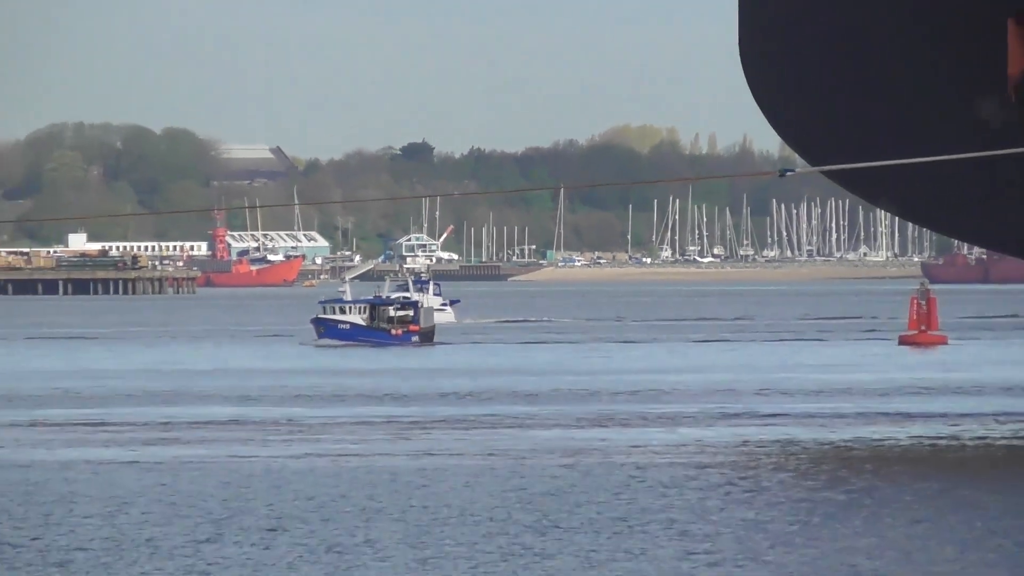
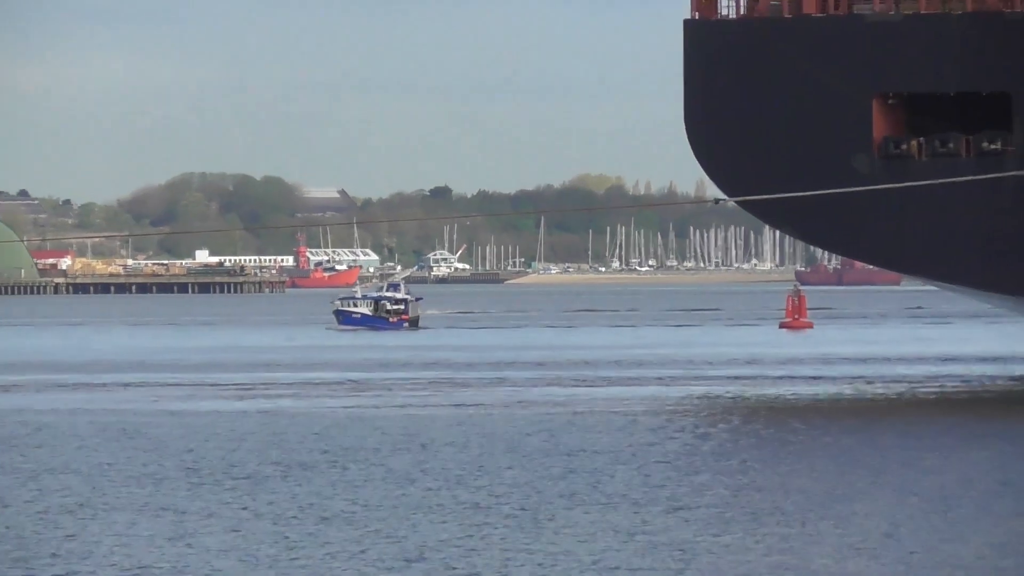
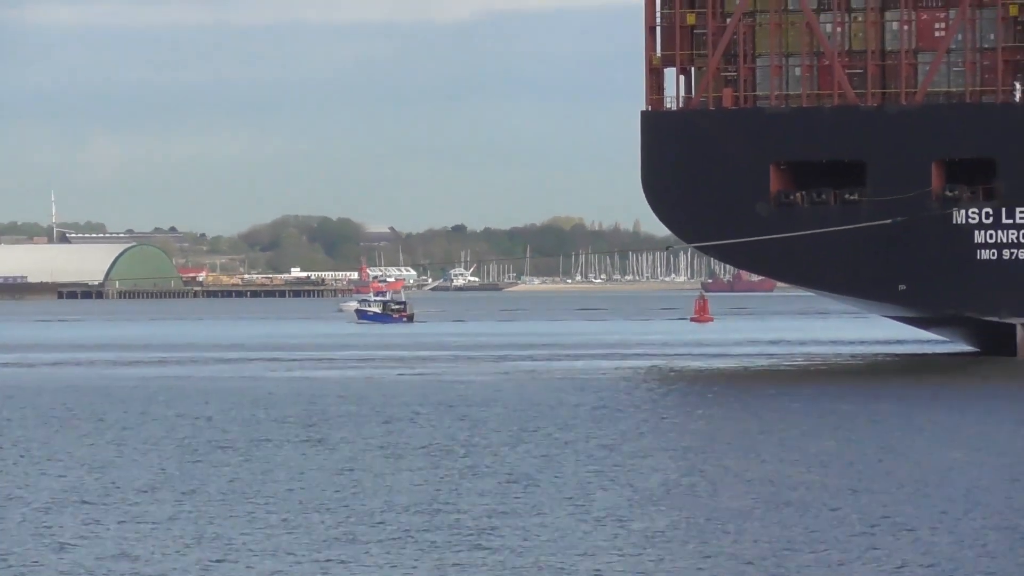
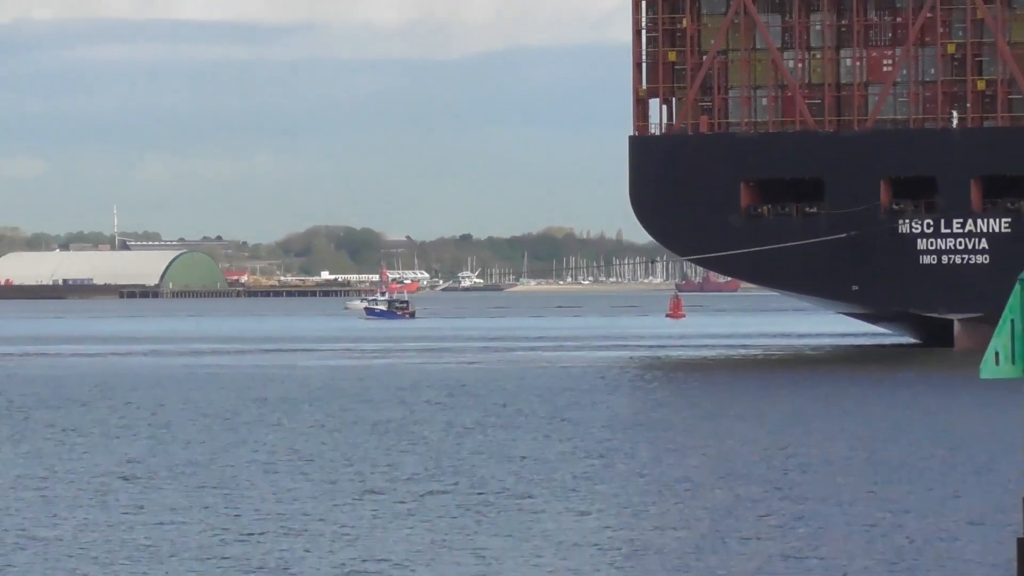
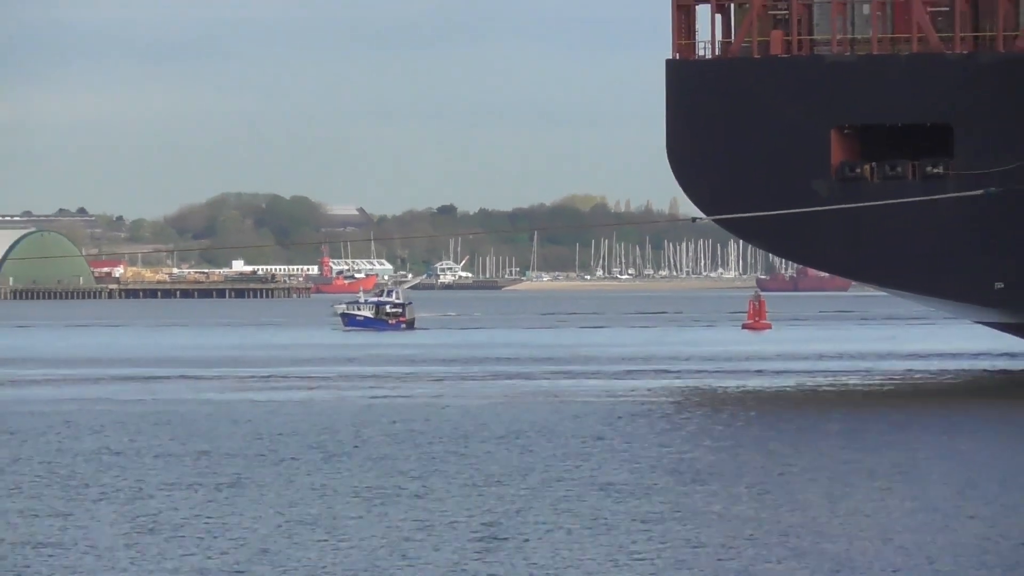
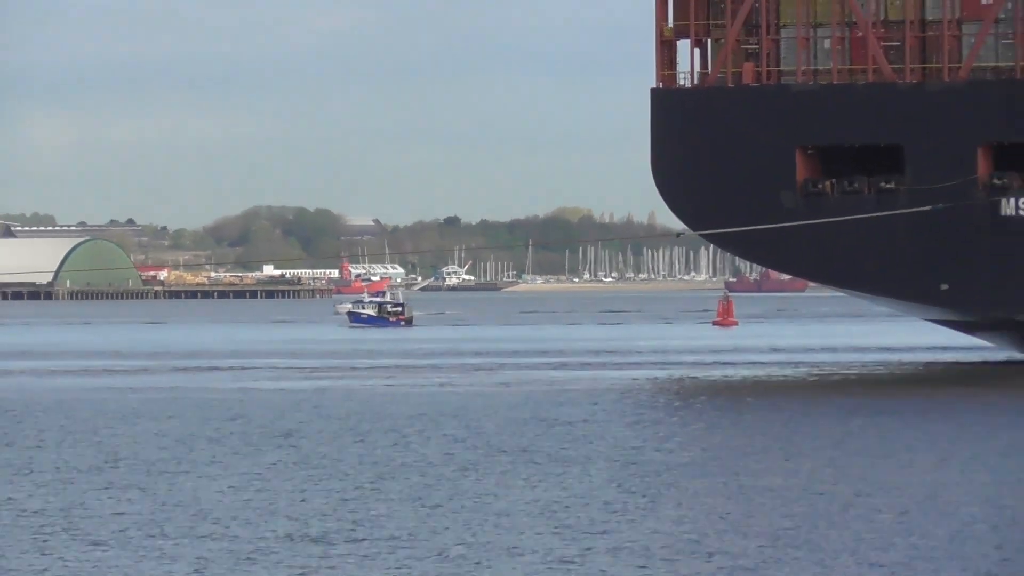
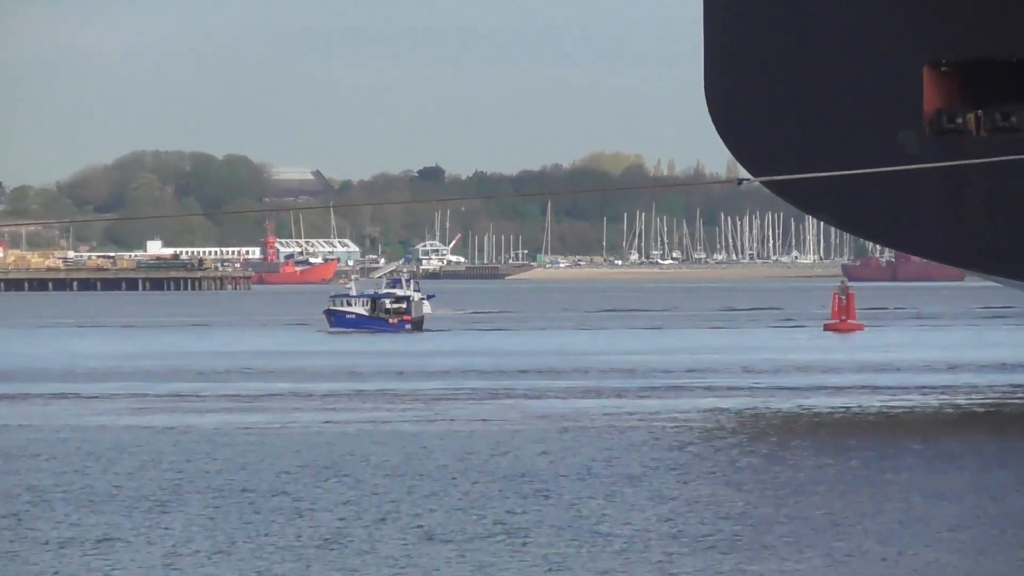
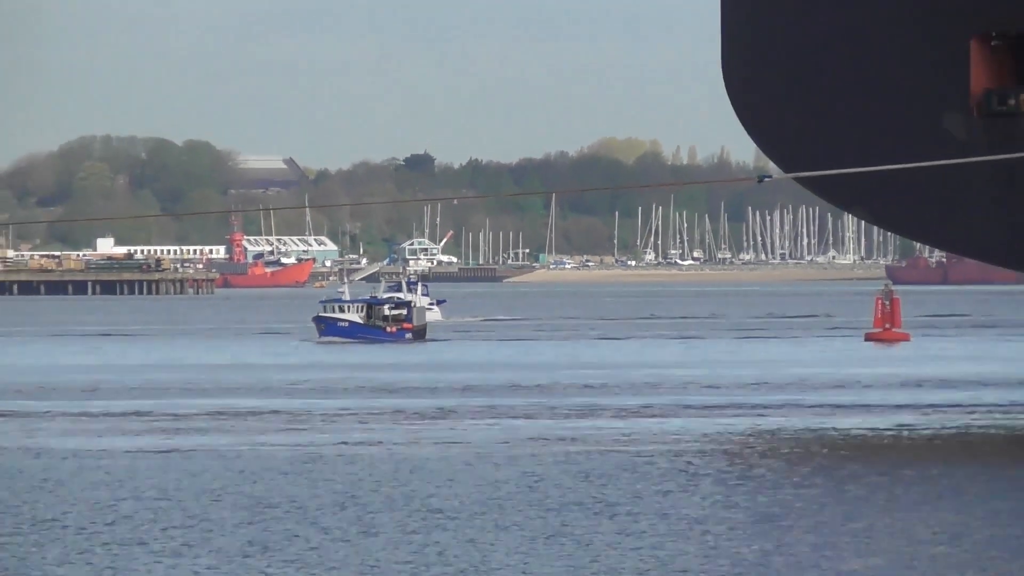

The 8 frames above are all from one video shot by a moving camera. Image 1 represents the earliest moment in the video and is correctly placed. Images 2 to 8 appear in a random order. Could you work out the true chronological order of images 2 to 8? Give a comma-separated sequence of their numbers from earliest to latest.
8, 7, 2, 5, 6, 3, 4
